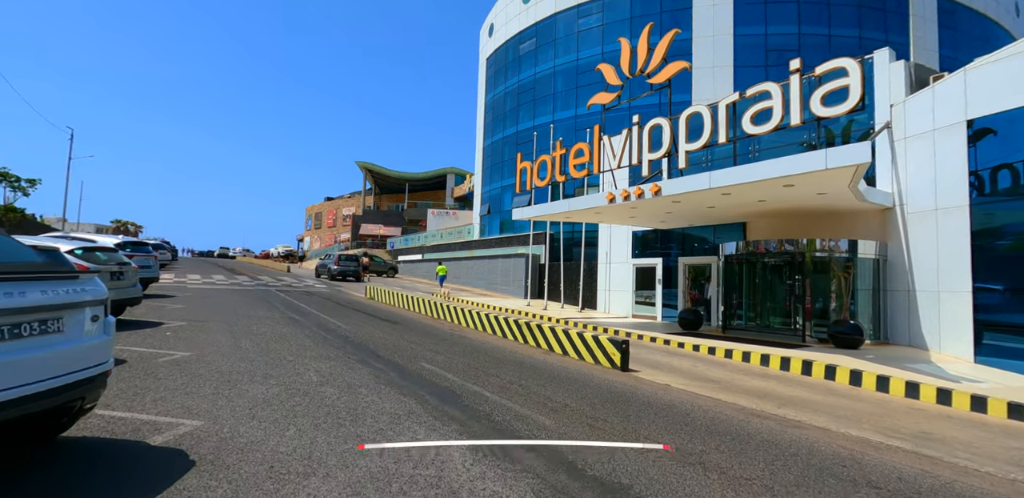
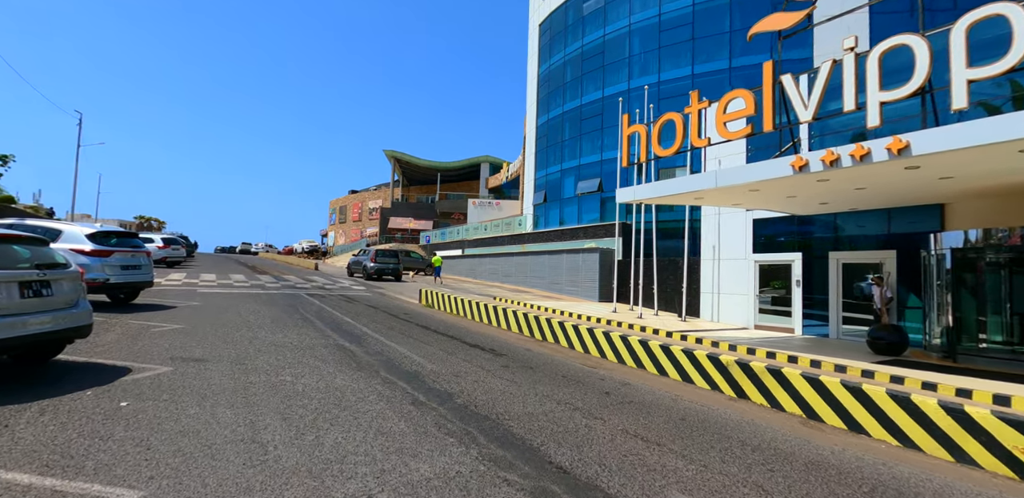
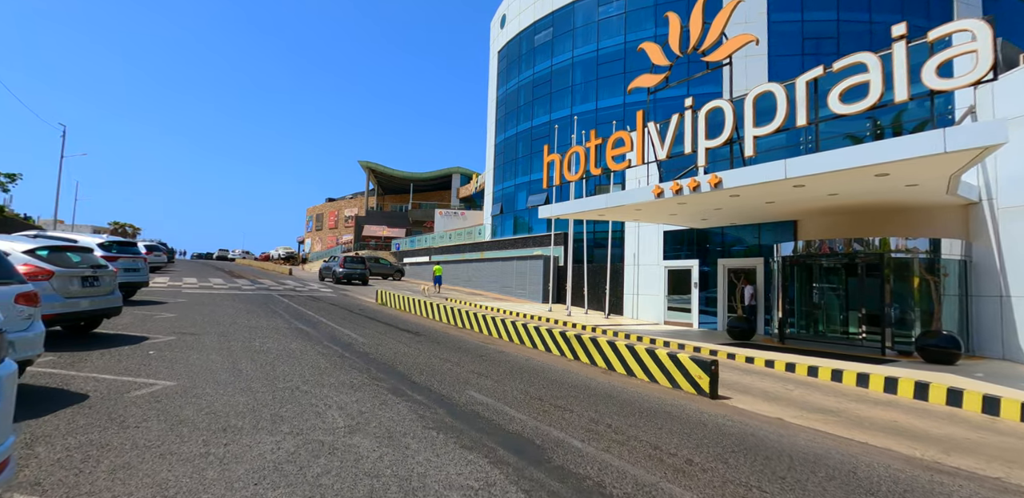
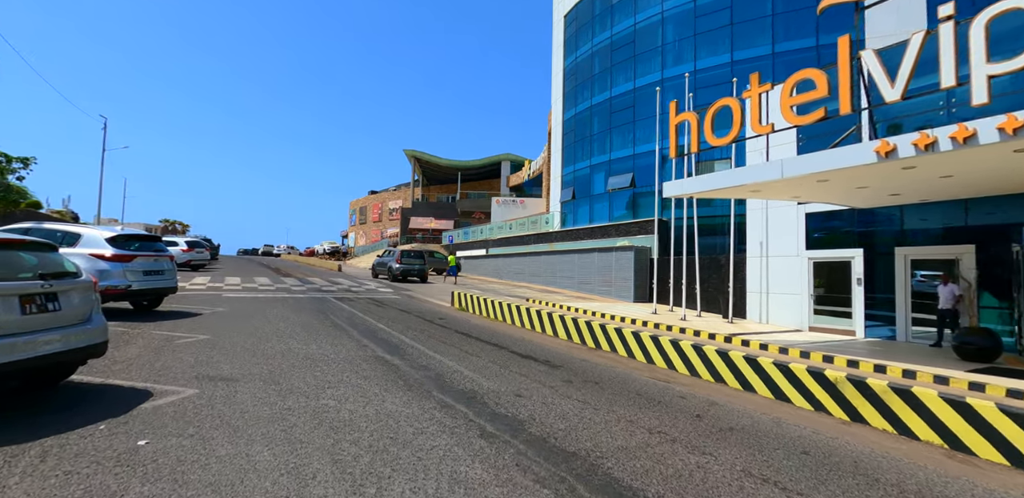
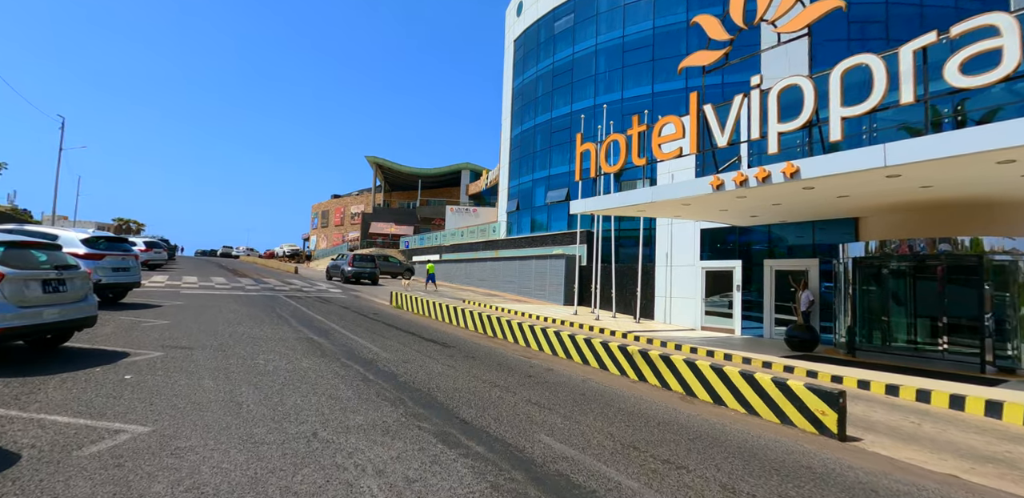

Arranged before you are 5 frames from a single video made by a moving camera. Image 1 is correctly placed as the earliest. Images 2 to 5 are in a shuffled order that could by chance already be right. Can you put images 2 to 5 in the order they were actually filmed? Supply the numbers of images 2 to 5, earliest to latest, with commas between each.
3, 5, 2, 4
